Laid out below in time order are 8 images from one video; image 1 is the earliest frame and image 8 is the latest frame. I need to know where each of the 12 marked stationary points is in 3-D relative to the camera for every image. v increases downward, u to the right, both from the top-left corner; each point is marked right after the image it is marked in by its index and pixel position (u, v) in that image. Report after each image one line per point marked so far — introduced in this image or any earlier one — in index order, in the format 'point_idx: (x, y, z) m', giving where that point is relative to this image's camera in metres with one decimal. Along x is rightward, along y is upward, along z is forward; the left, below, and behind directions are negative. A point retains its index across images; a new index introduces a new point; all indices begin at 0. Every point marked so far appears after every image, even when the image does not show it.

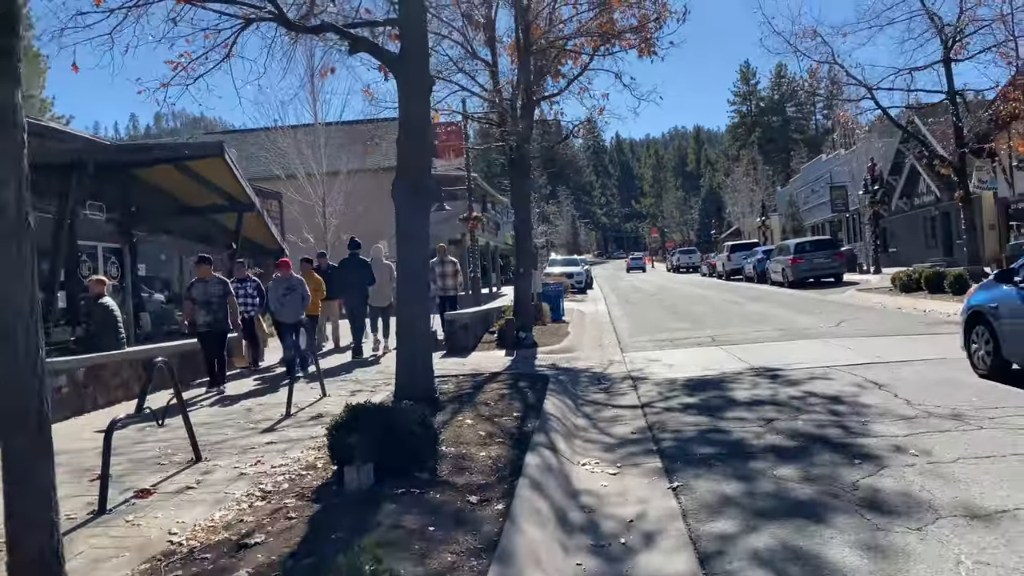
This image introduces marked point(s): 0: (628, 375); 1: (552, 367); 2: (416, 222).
0: (+1.6, -1.2, +11.7) m
1: (+0.6, -1.2, +12.7) m
2: (-0.9, +0.7, +8.2) m
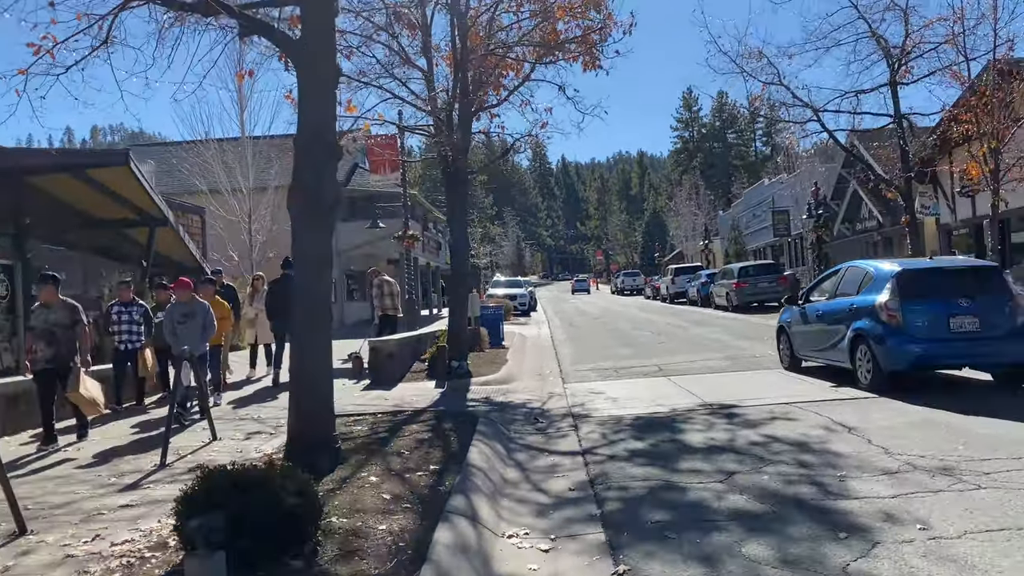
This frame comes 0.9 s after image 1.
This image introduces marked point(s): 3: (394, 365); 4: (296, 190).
0: (+0.7, -1.6, +10.4) m
1: (-0.4, -1.6, +11.4) m
2: (-1.6, +0.4, +6.9) m
3: (-1.9, -1.3, +13.7) m
4: (-1.8, +0.8, +6.9) m
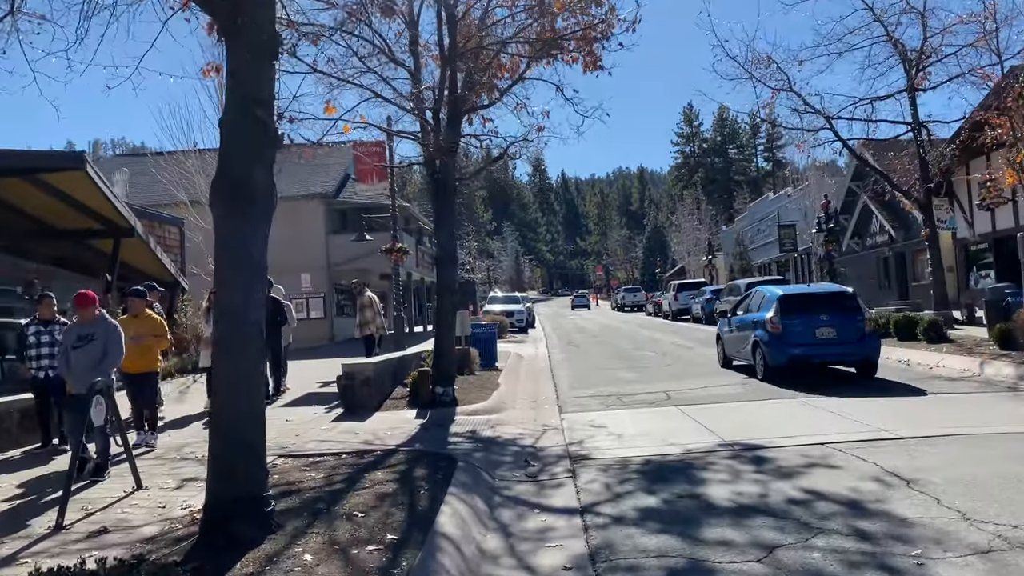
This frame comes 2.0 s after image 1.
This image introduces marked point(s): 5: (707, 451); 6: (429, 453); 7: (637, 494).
0: (+0.6, -1.8, +9.0) m
1: (-0.5, -1.8, +9.9) m
2: (-1.8, +0.3, +5.5) m
3: (-2.1, -1.5, +12.2) m
4: (-1.9, +0.7, +5.5) m
5: (+2.0, -1.6, +8.4) m
6: (-0.8, -1.7, +8.5) m
7: (+1.0, -1.7, +6.8) m
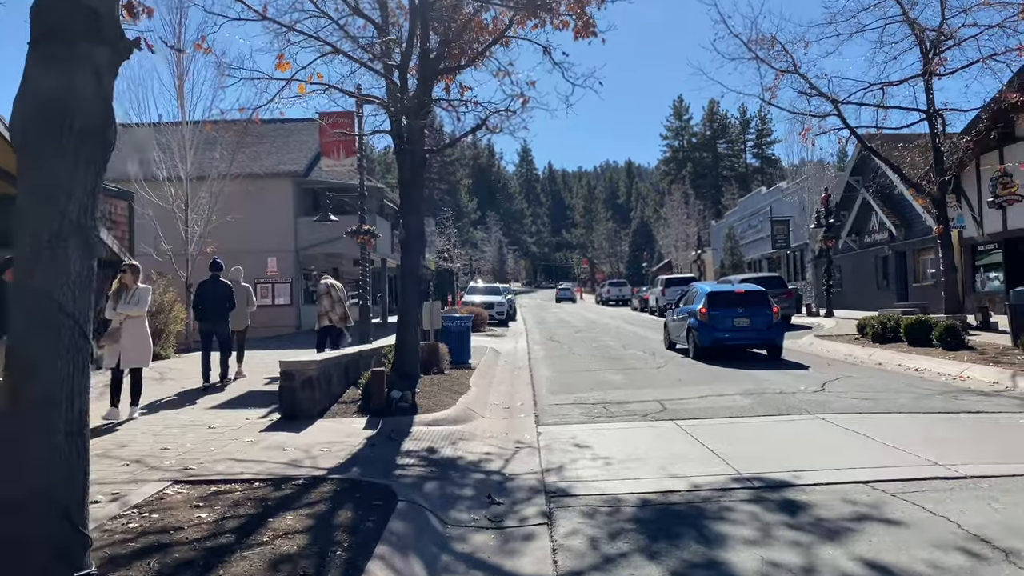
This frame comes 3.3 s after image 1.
0: (+0.2, -1.7, +7.1) m
1: (-0.9, -1.7, +8.1) m
2: (-2.0, +0.4, +3.6) m
3: (-2.5, -1.3, +10.3) m
4: (-2.1, +0.8, +3.6) m
5: (+1.6, -1.6, +6.6) m
6: (-1.2, -1.6, +6.7) m
7: (+0.7, -1.6, +5.0) m
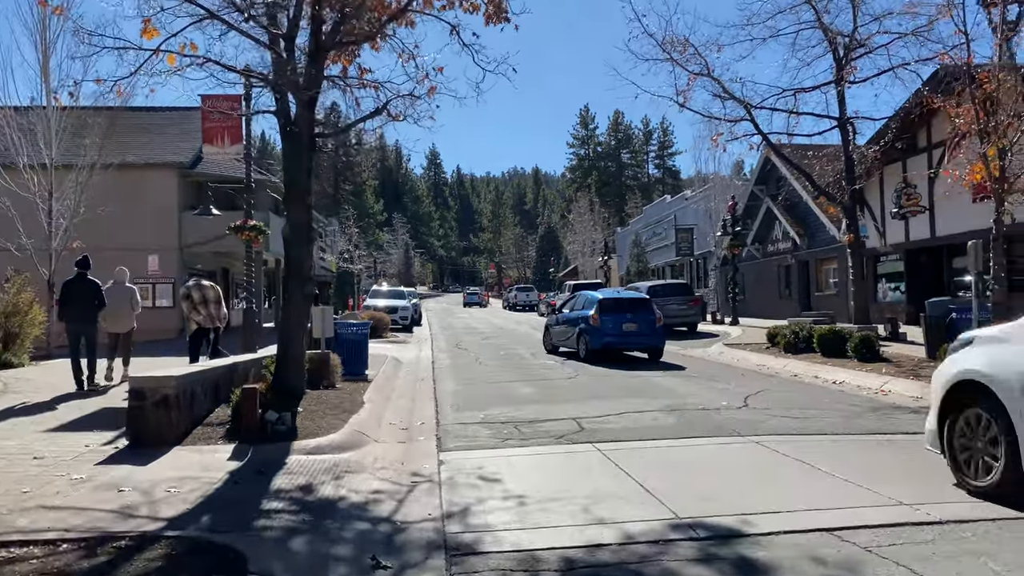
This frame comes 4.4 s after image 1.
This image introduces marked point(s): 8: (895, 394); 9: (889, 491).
0: (-0.5, -1.7, +5.8) m
1: (-1.7, -1.7, +6.6) m
2: (-2.3, +0.4, +2.0) m
3: (-3.5, -1.3, +8.6) m
4: (-2.4, +0.8, +2.0) m
5: (+0.9, -1.6, +5.4) m
6: (-1.9, -1.6, +5.2) m
7: (+0.2, -1.7, +3.7) m
8: (+6.0, -1.7, +13.1) m
9: (+2.9, -1.6, +6.4) m
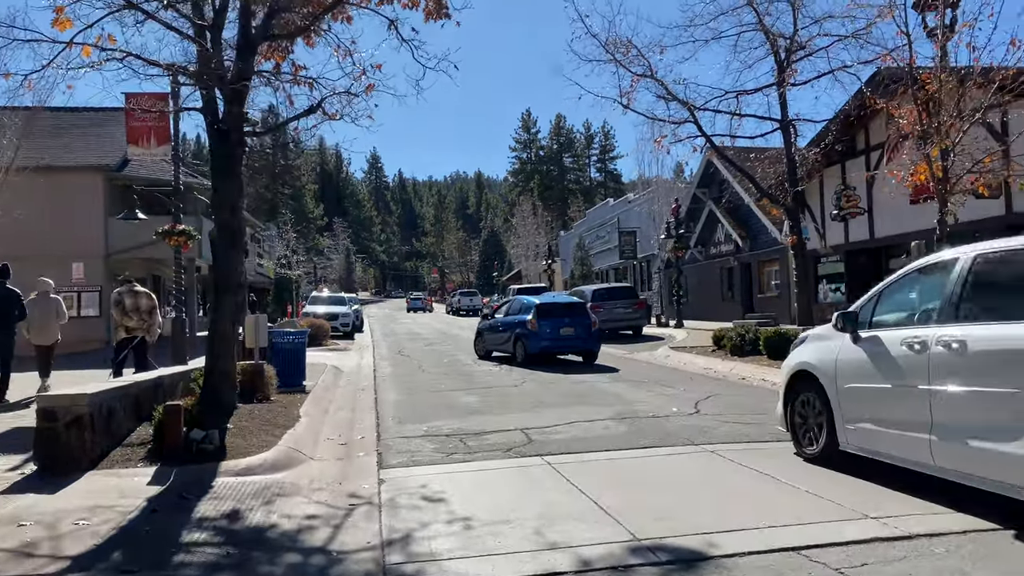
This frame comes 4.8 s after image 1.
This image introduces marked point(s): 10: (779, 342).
0: (-0.8, -1.7, +5.3) m
1: (-2.1, -1.8, +6.0) m
2: (-2.4, +0.4, +1.4) m
3: (-4.1, -1.4, +7.9) m
4: (-2.5, +0.8, +1.4) m
5: (+0.6, -1.7, +5.0) m
6: (-2.2, -1.6, +4.6) m
7: (0.0, -1.7, +3.3) m
8: (+5.1, -1.7, +13.0) m
9: (+2.5, -1.6, +6.1) m
10: (+5.7, -1.2, +17.8) m
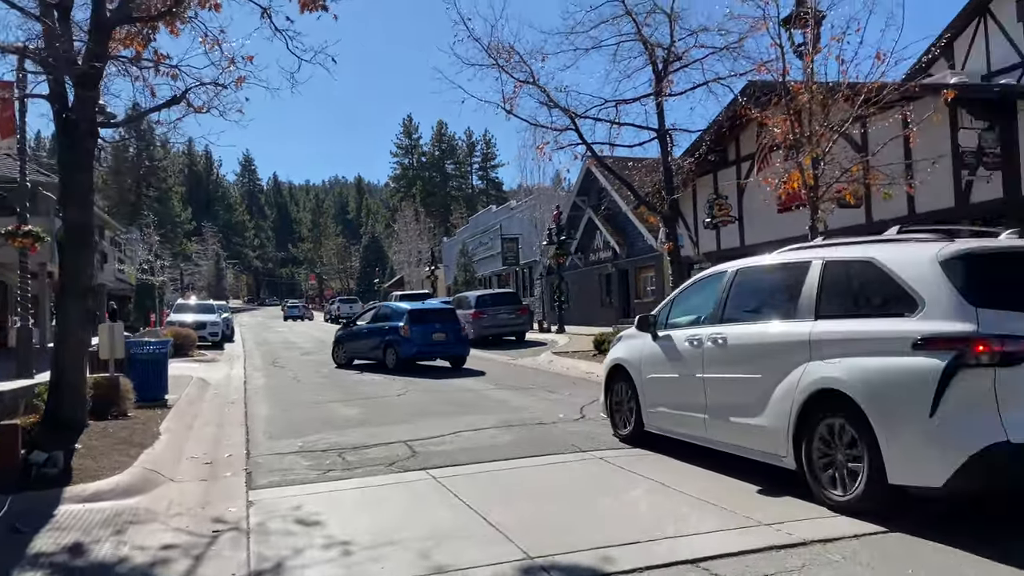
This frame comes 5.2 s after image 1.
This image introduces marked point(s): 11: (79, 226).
0: (-1.5, -1.8, +4.7) m
1: (-2.9, -1.8, +5.2) m
2: (-2.5, +0.4, +0.7) m
3: (-5.1, -1.5, +6.9) m
4: (-2.7, +0.8, +0.7) m
5: (0.0, -1.7, +4.6) m
6: (-2.7, -1.7, +3.8) m
7: (-0.4, -1.7, +2.8) m
8: (+3.3, -1.8, +13.2) m
9: (+1.7, -1.6, +6.1) m
10: (+3.2, -1.3, +18.1) m
11: (-5.0, +0.7, +9.6) m
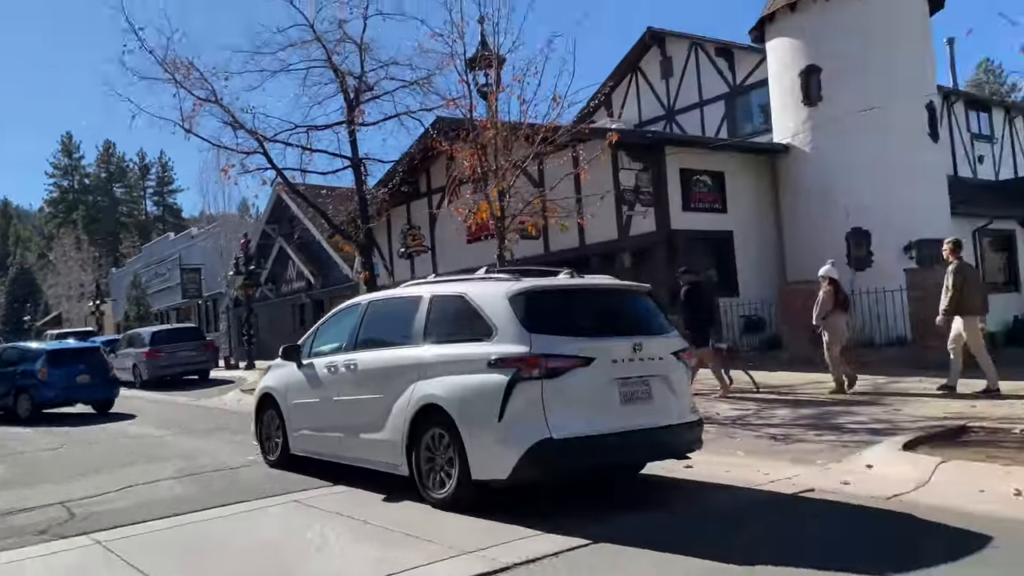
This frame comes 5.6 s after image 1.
0: (-2.9, -1.9, +3.5) m
1: (-4.4, -2.0, +3.6) m
2: (-2.5, +0.4, -0.5) m
3: (-7.1, -1.8, +4.3) m
4: (-2.6, +0.8, -0.5) m
5: (-1.5, -1.8, +4.0) m
6: (-3.8, -1.8, +2.3) m
7: (-1.2, -1.8, +2.2) m
8: (-1.5, -2.2, +13.2) m
9: (-0.4, -1.8, +6.0) m
10: (-3.3, -1.9, +17.7) m
11: (-8.0, +0.3, +7.0) m
